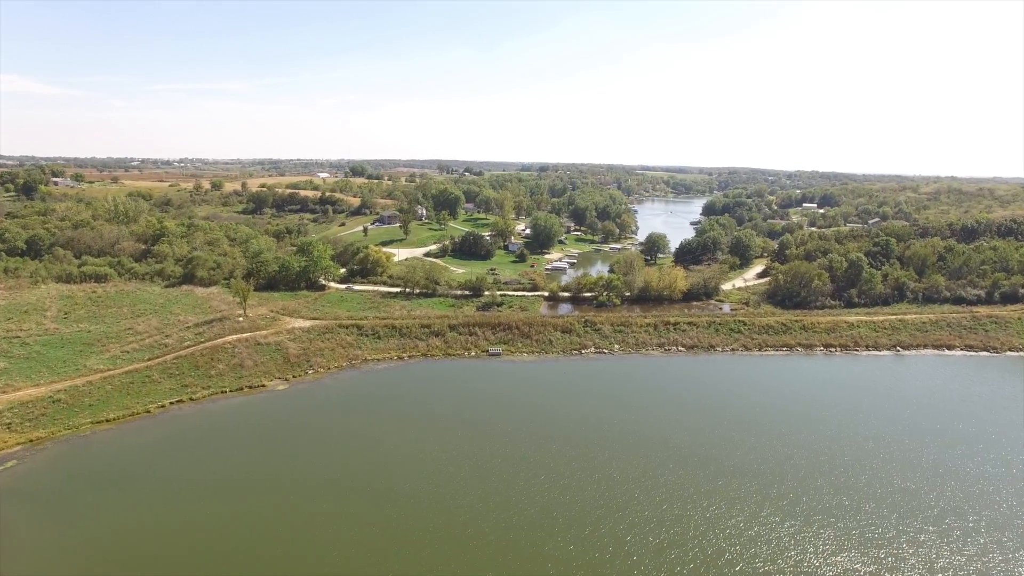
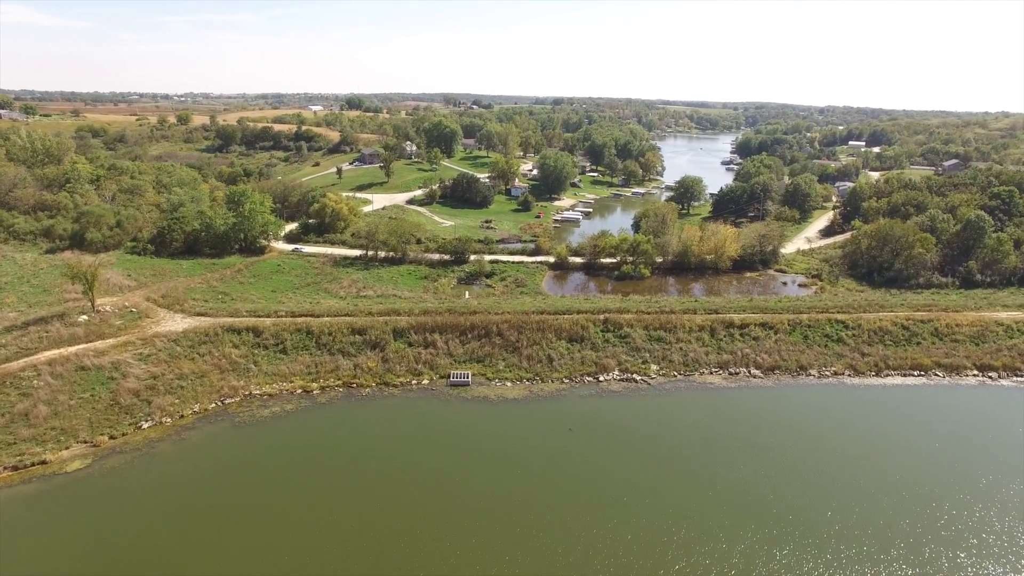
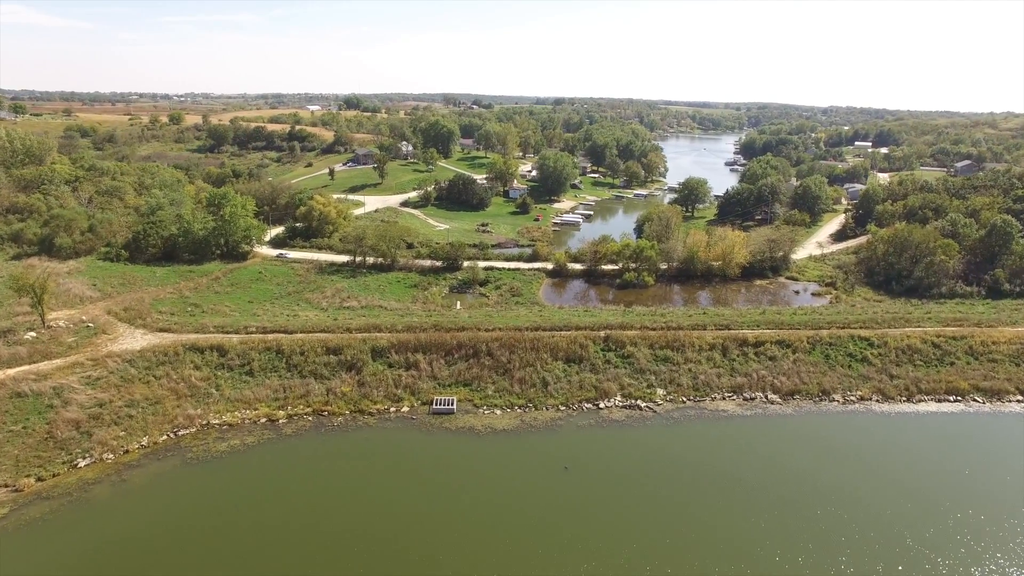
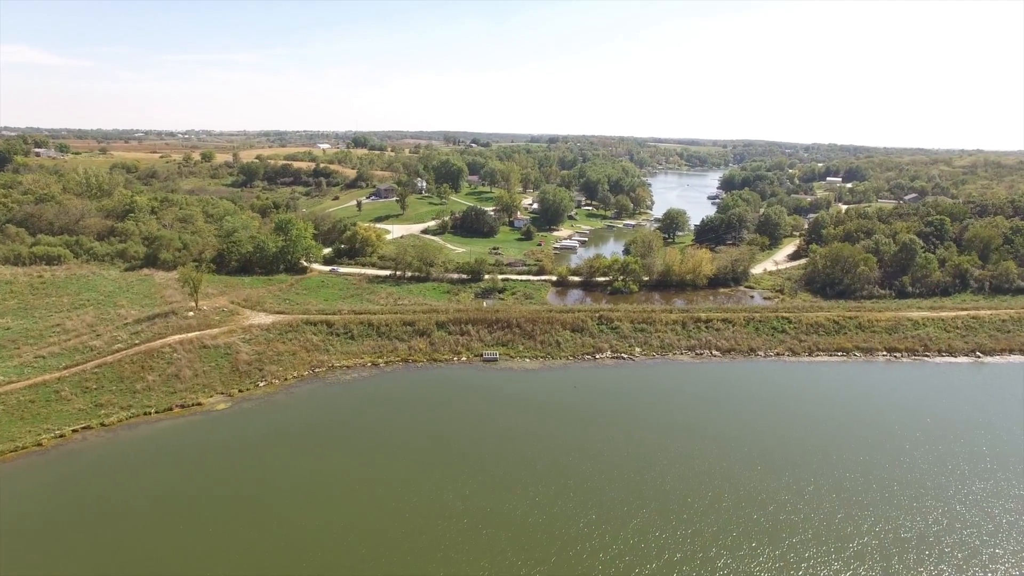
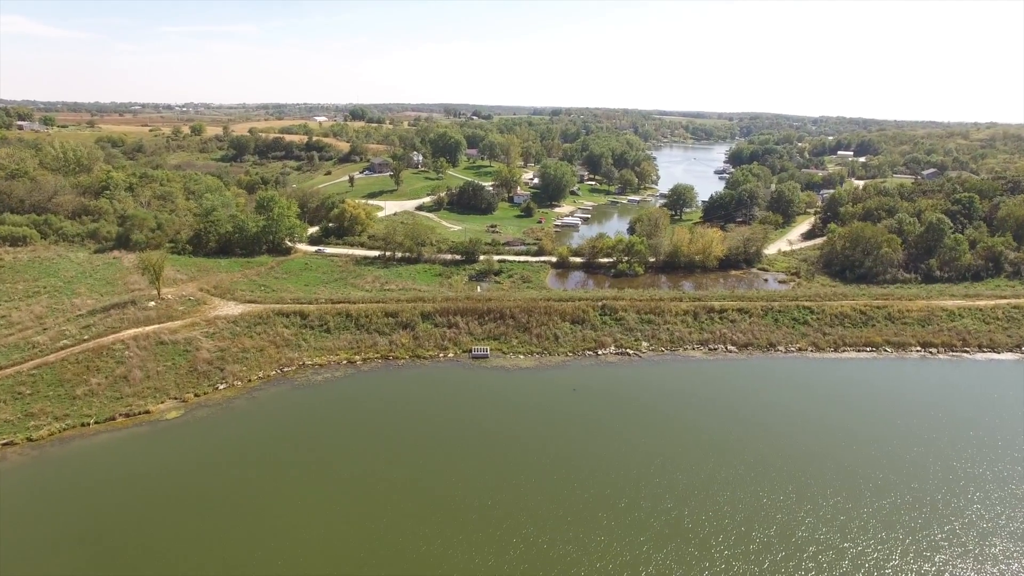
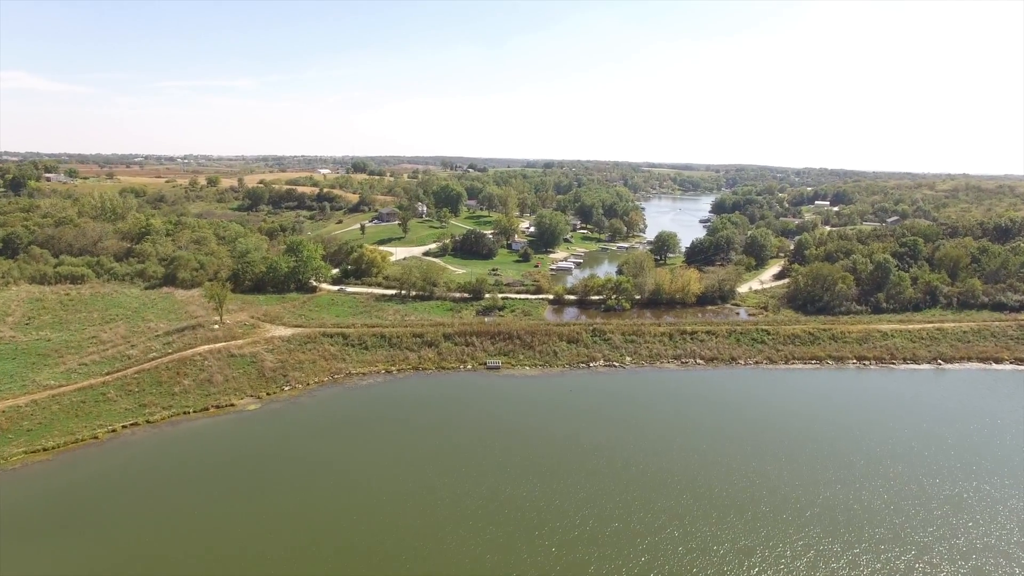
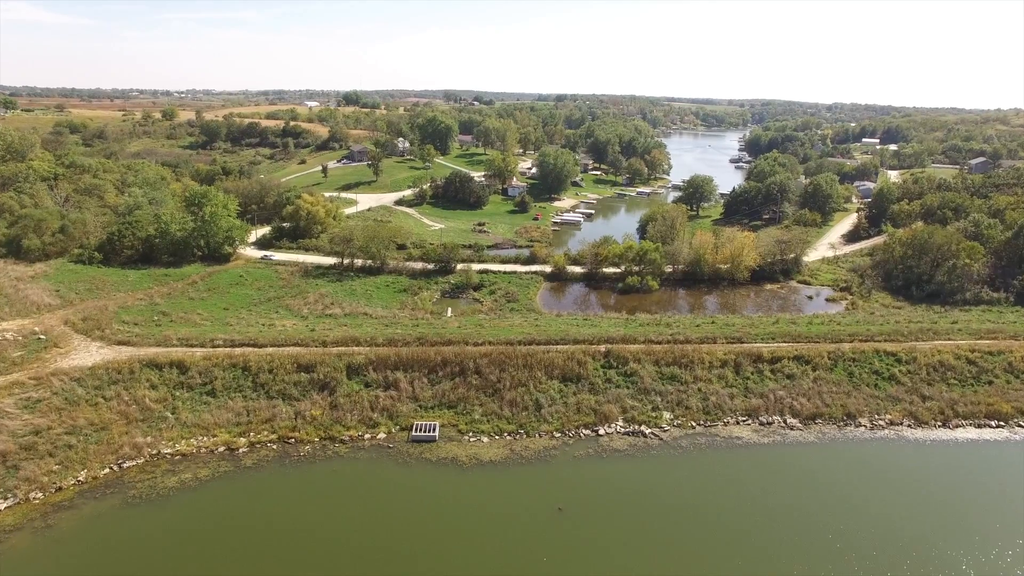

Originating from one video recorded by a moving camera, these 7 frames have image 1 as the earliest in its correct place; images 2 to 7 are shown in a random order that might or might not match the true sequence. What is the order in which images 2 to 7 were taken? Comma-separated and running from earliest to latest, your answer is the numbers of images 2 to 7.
6, 4, 5, 2, 3, 7
